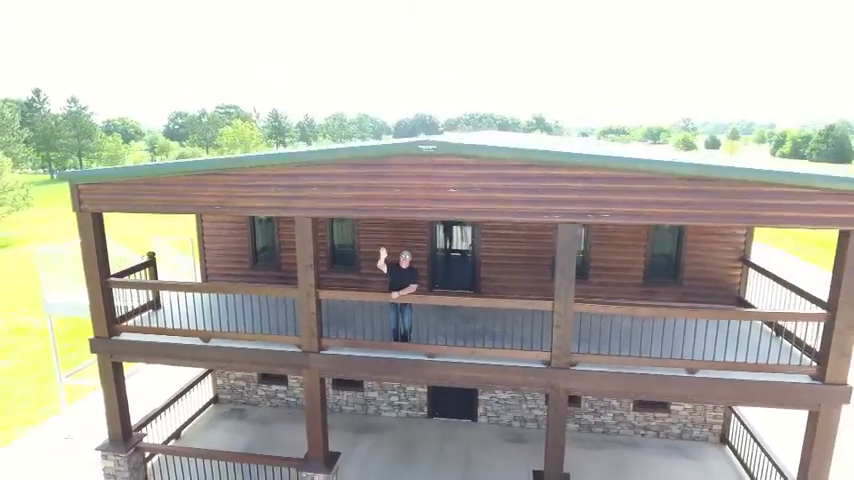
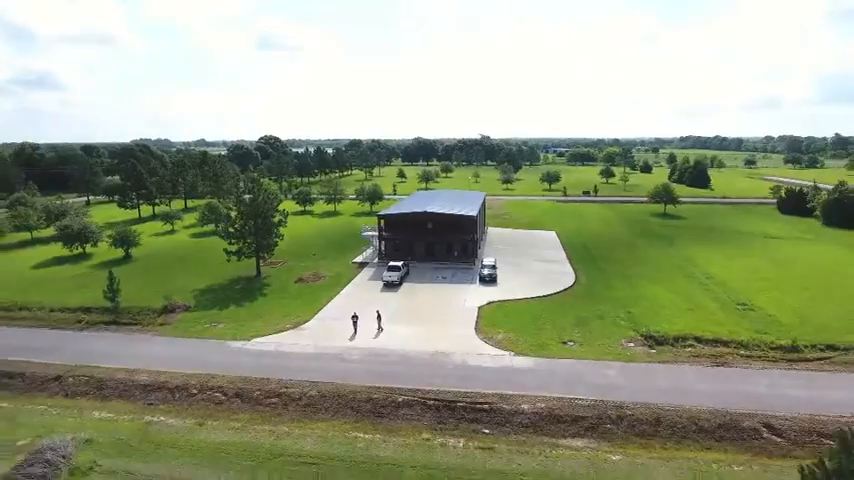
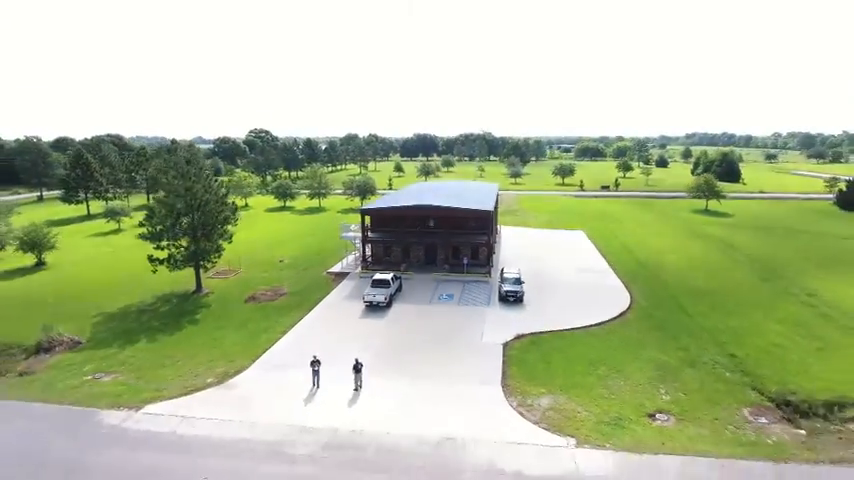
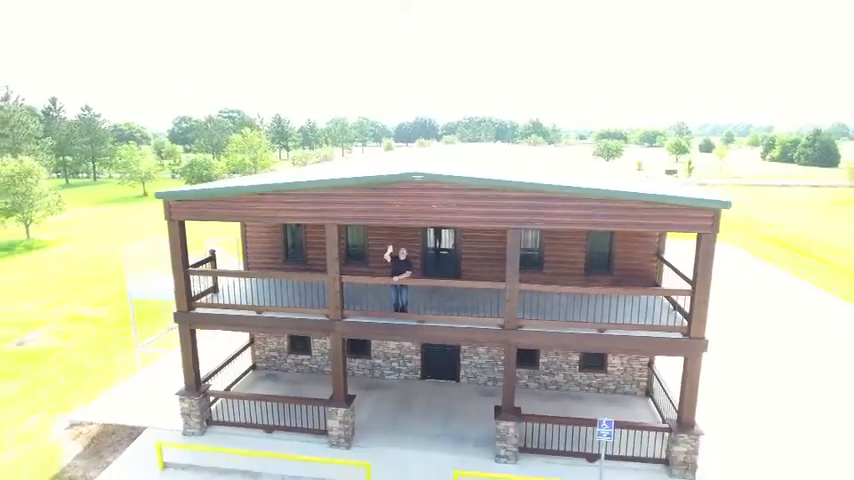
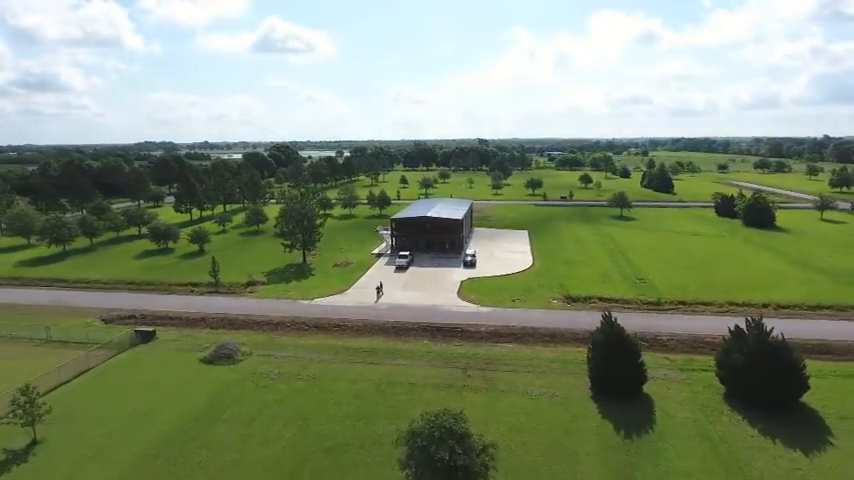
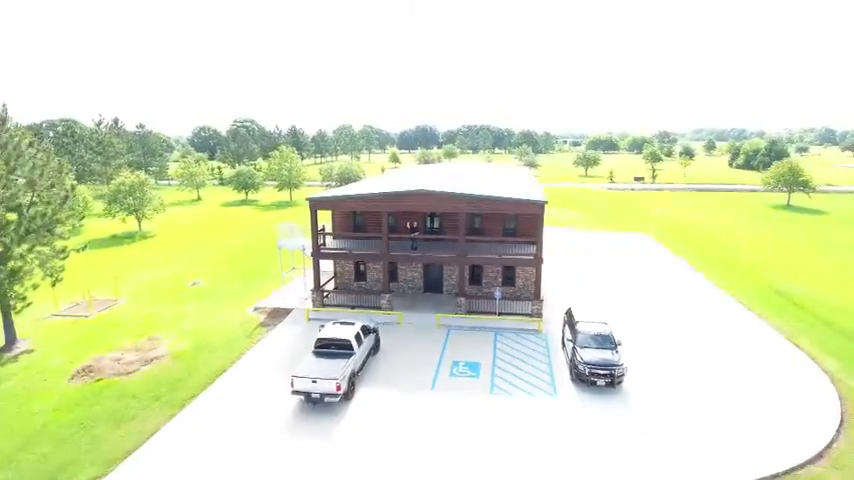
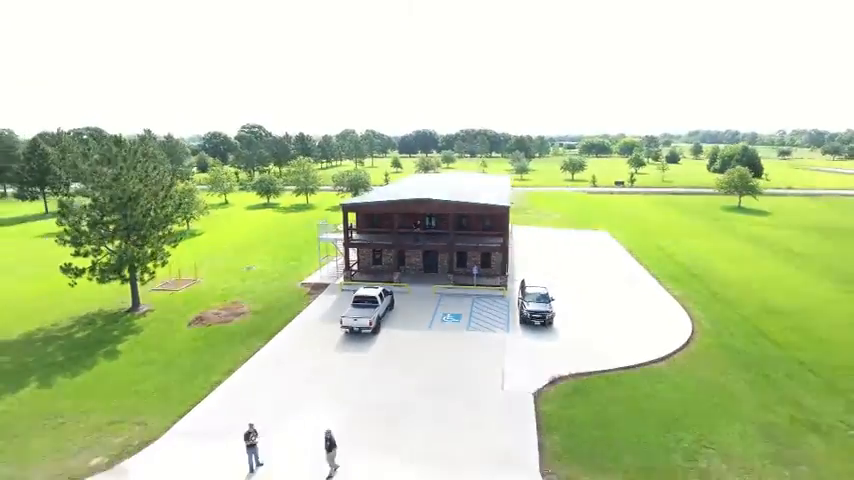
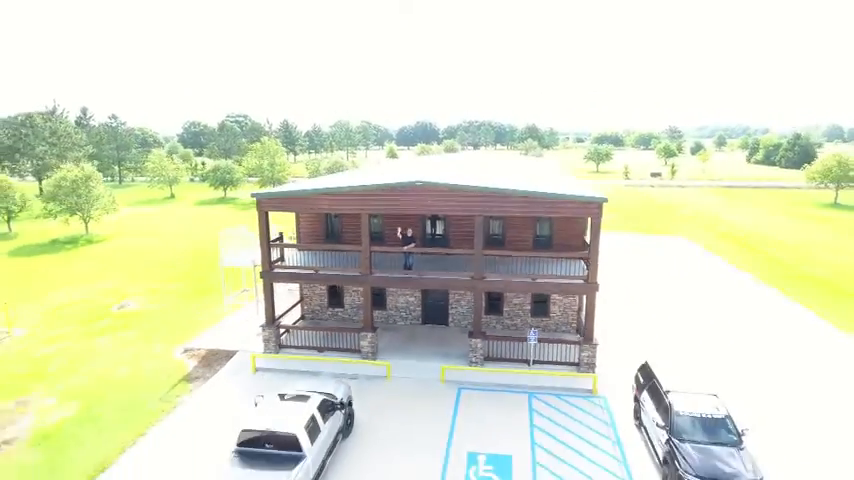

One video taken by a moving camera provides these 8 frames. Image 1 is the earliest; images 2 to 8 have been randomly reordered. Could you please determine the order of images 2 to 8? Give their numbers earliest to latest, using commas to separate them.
4, 8, 6, 7, 3, 2, 5
